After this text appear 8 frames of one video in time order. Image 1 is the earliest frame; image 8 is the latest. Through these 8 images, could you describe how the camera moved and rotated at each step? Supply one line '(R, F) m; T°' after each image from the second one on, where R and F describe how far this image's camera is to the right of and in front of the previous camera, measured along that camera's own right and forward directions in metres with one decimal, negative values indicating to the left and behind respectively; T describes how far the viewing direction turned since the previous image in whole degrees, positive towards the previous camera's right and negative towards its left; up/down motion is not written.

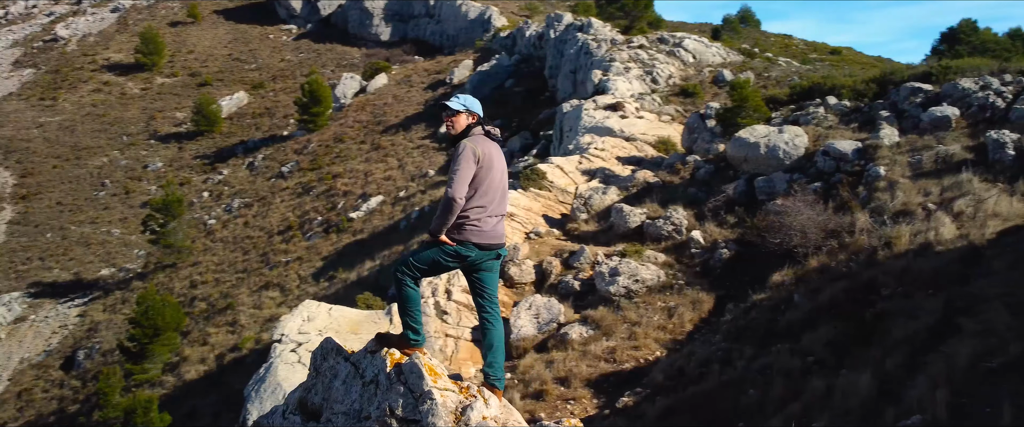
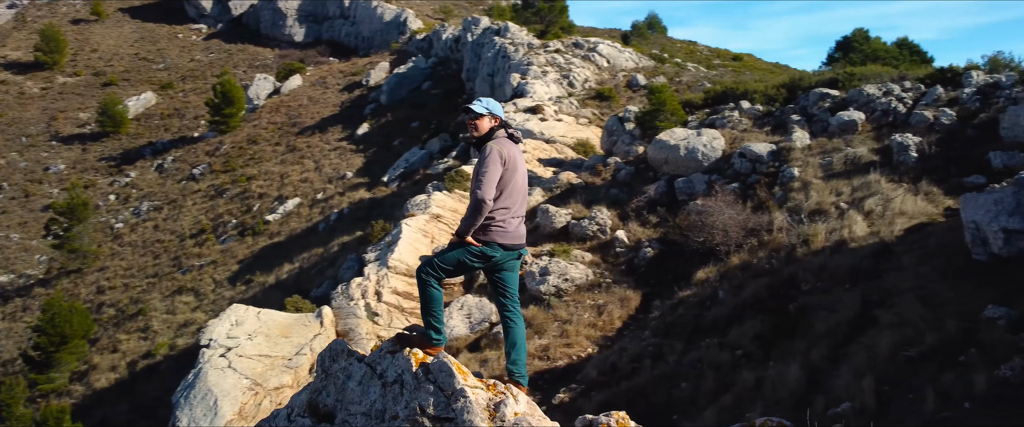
(-0.4, -0.2) m; +6°
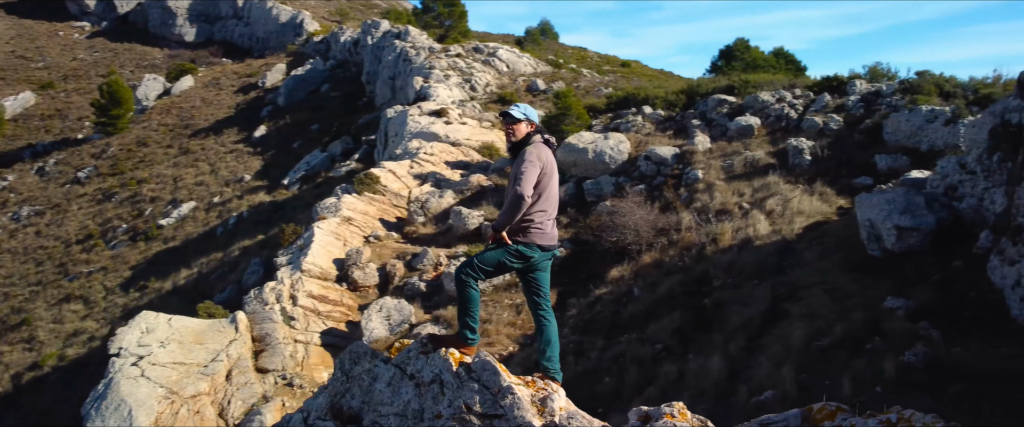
(-0.5, -0.2) m; +8°
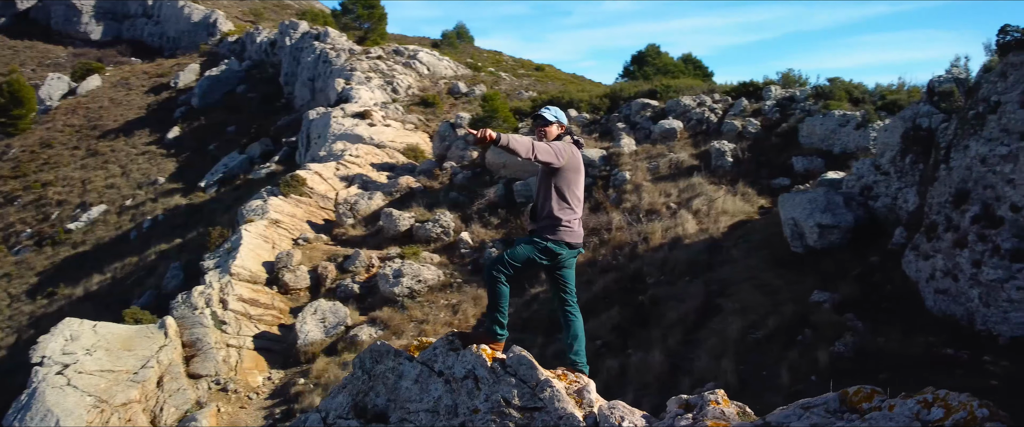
(-0.5, -0.2) m; +6°
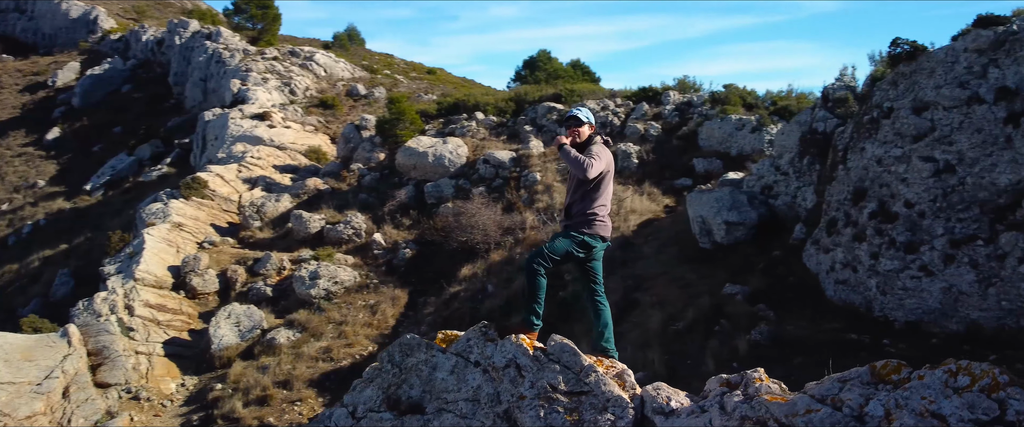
(-0.7, -0.2) m; +9°
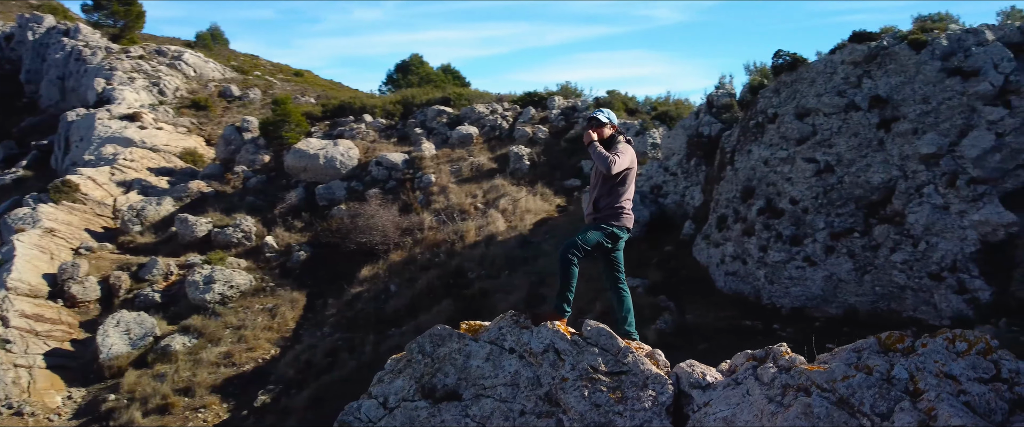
(-0.9, -0.2) m; +11°
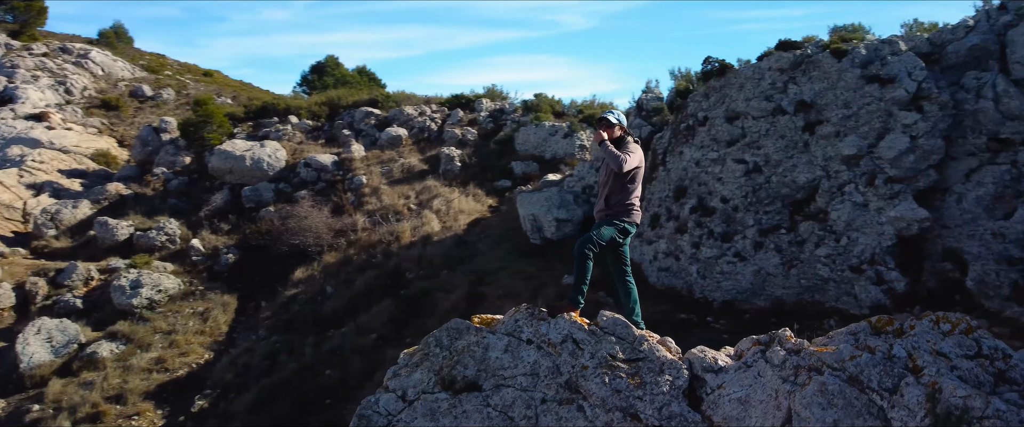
(-0.6, -0.2) m; +7°
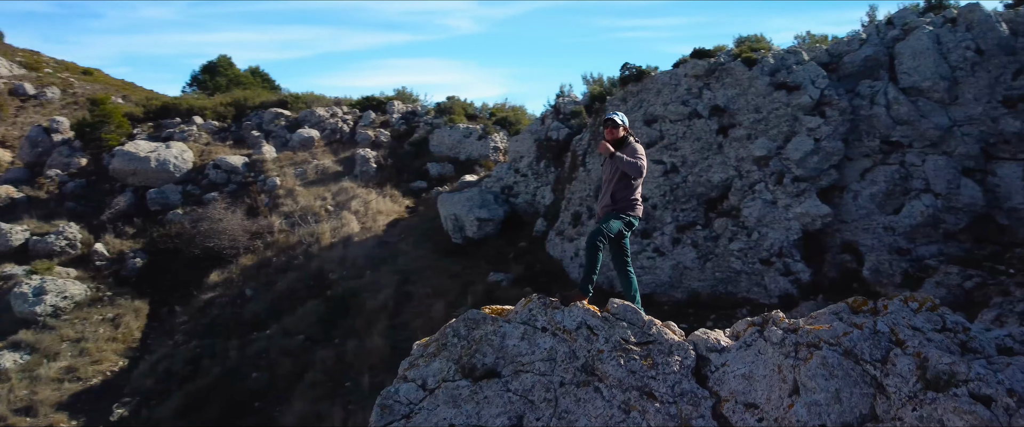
(-0.7, -0.2) m; +9°
